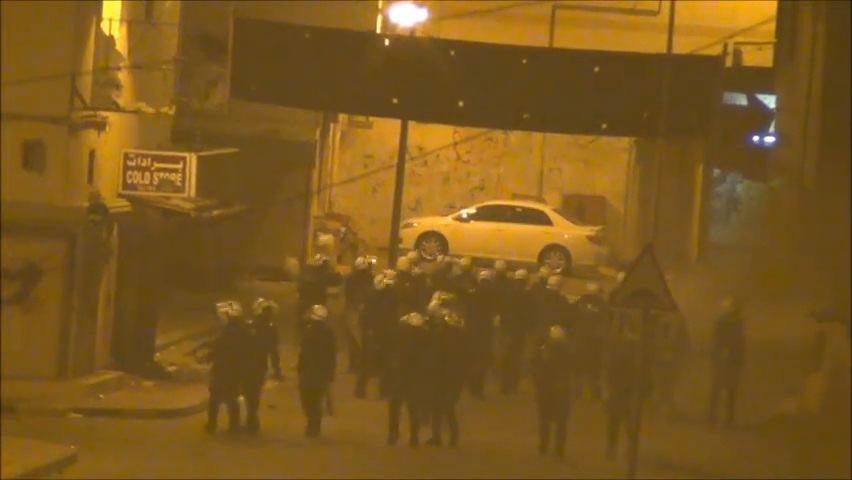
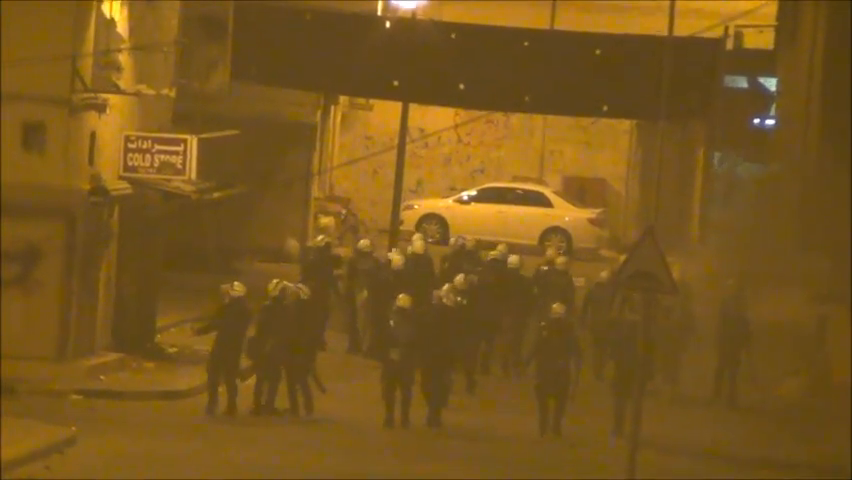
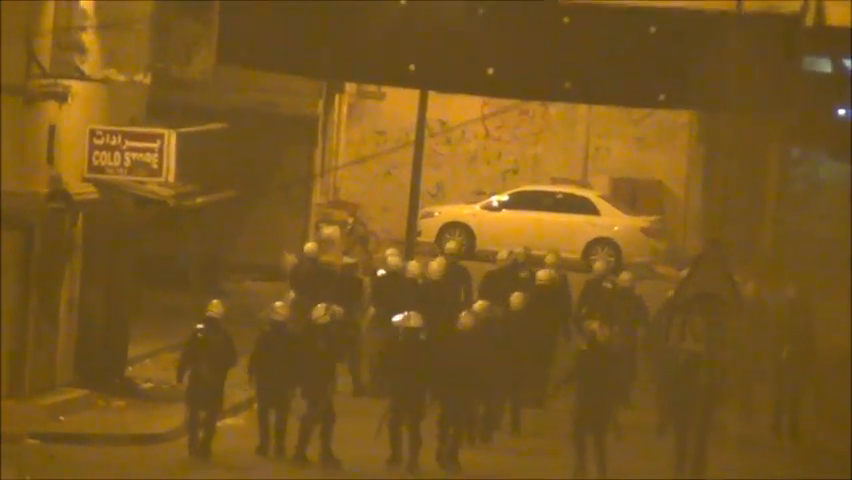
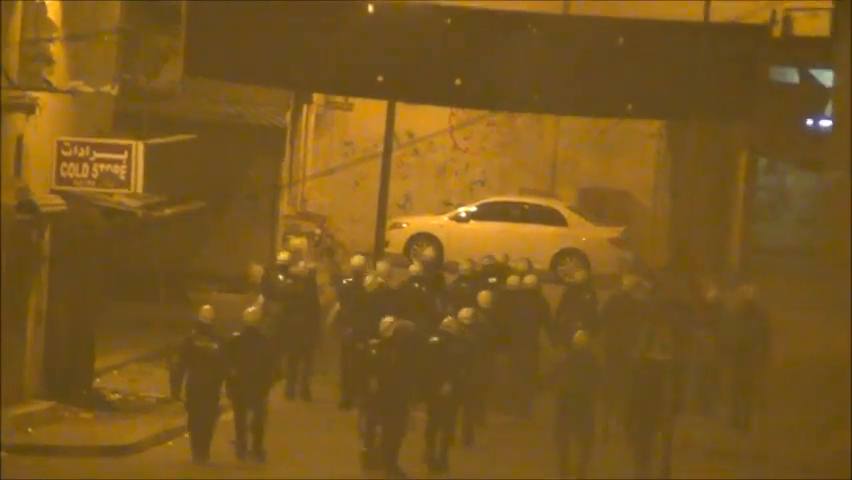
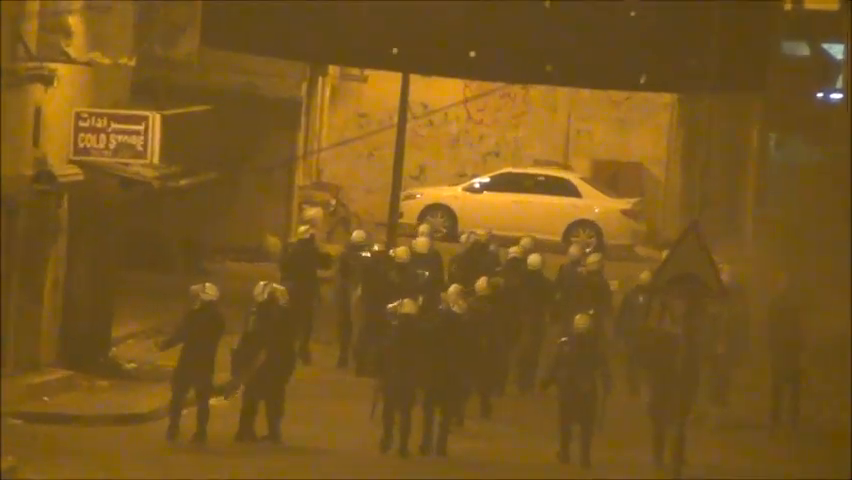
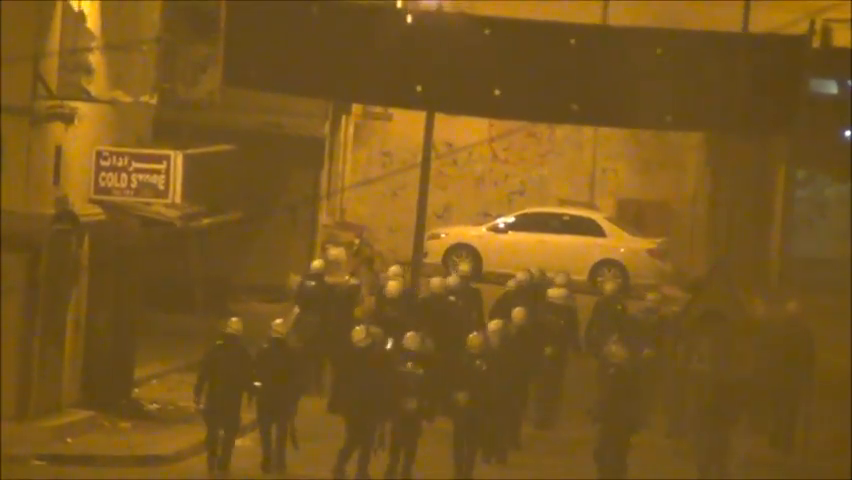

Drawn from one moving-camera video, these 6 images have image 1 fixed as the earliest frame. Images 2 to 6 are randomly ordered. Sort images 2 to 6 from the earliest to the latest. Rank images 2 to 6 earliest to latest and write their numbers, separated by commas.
2, 5, 3, 6, 4
